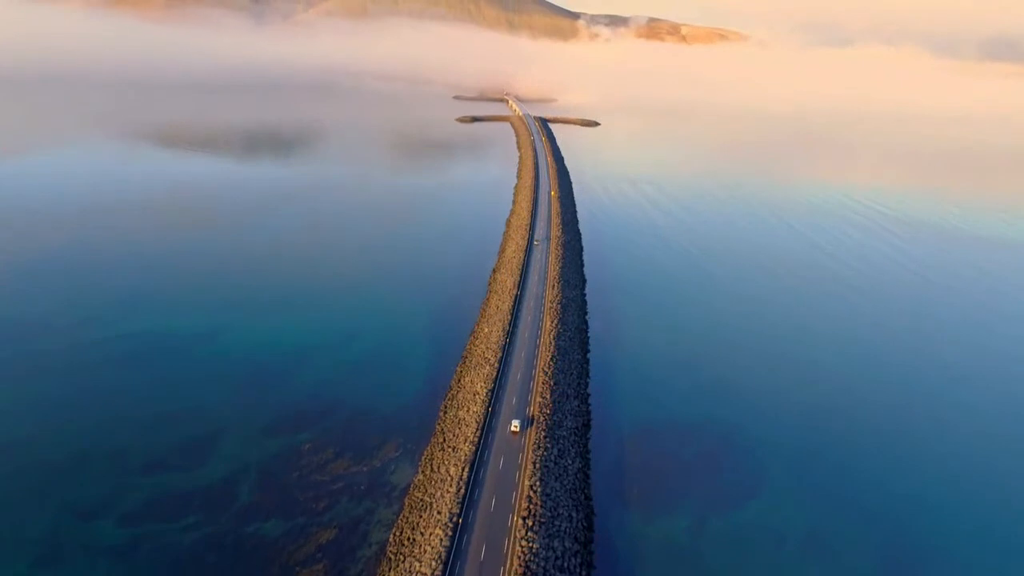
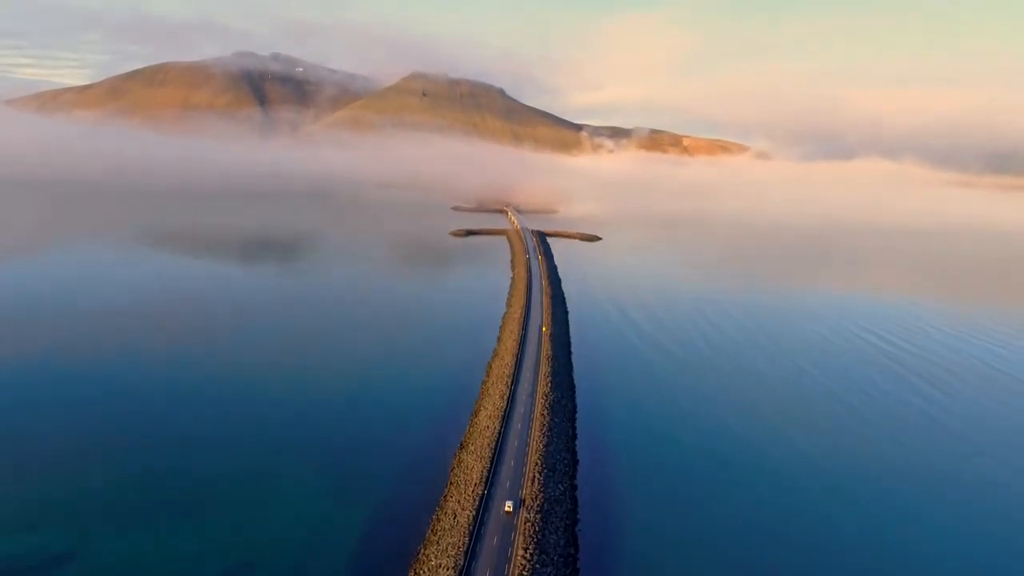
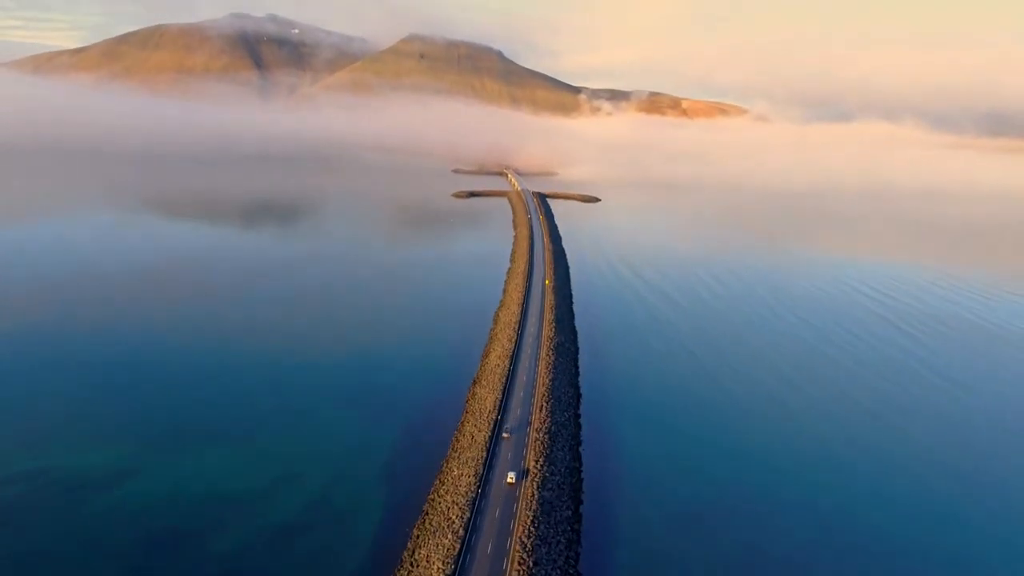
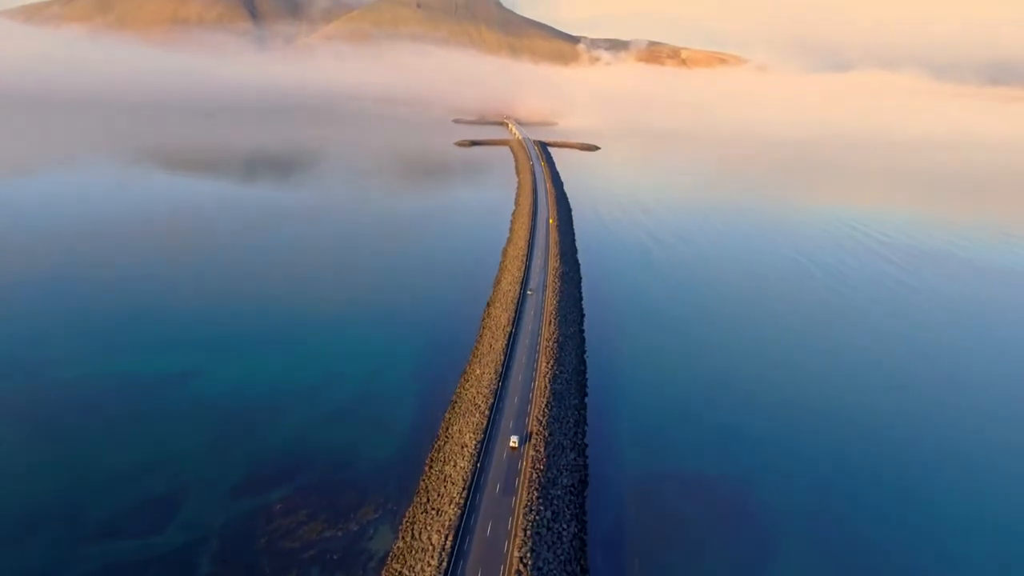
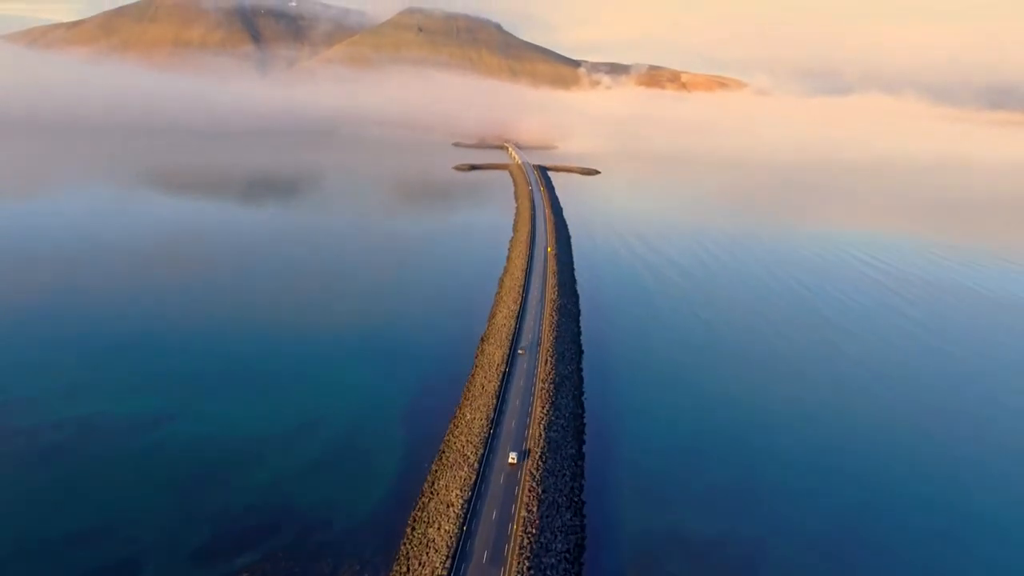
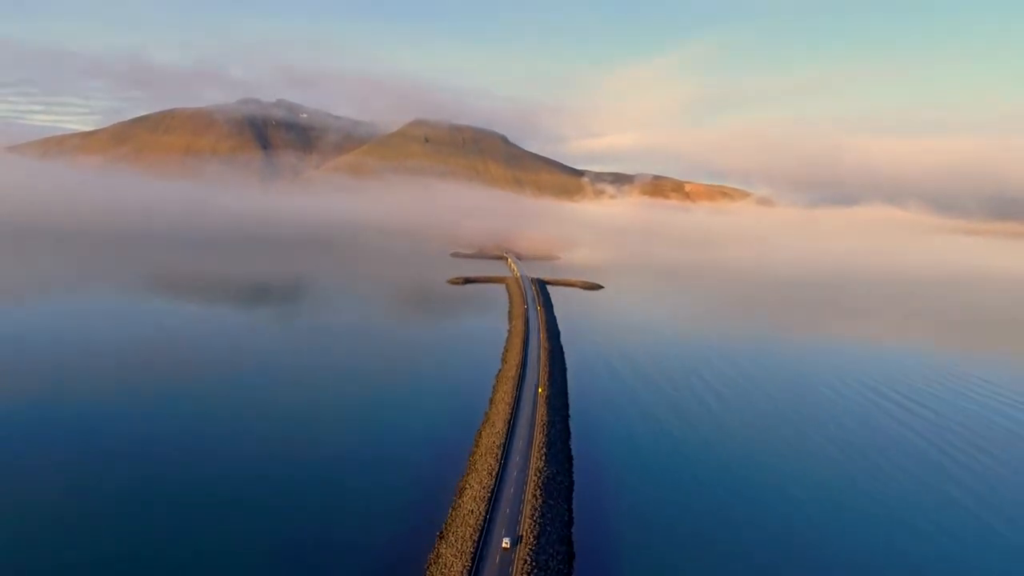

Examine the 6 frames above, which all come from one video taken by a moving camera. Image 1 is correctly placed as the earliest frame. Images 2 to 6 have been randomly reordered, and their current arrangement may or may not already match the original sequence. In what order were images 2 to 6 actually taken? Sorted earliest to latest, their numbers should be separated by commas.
4, 5, 3, 2, 6
